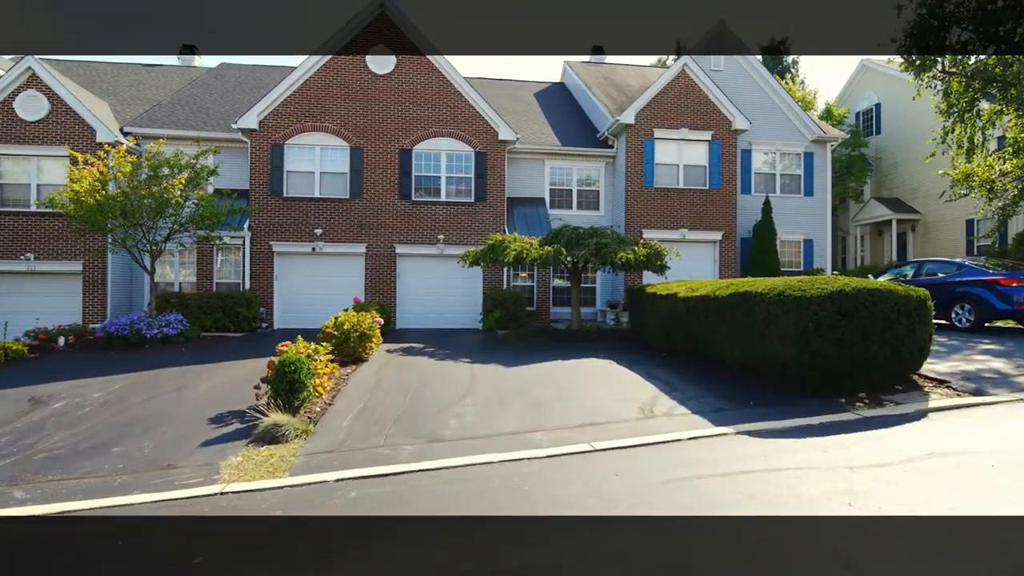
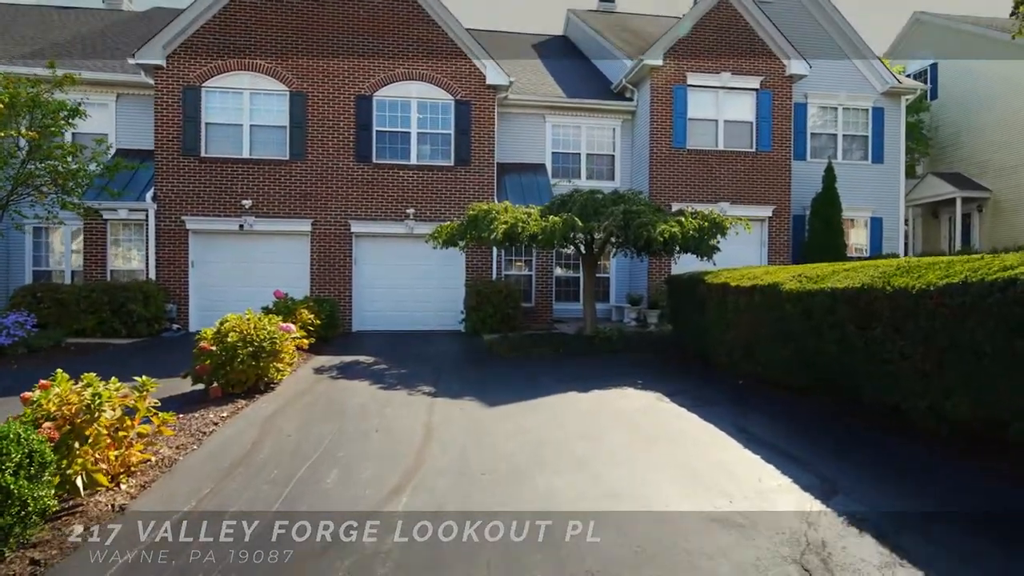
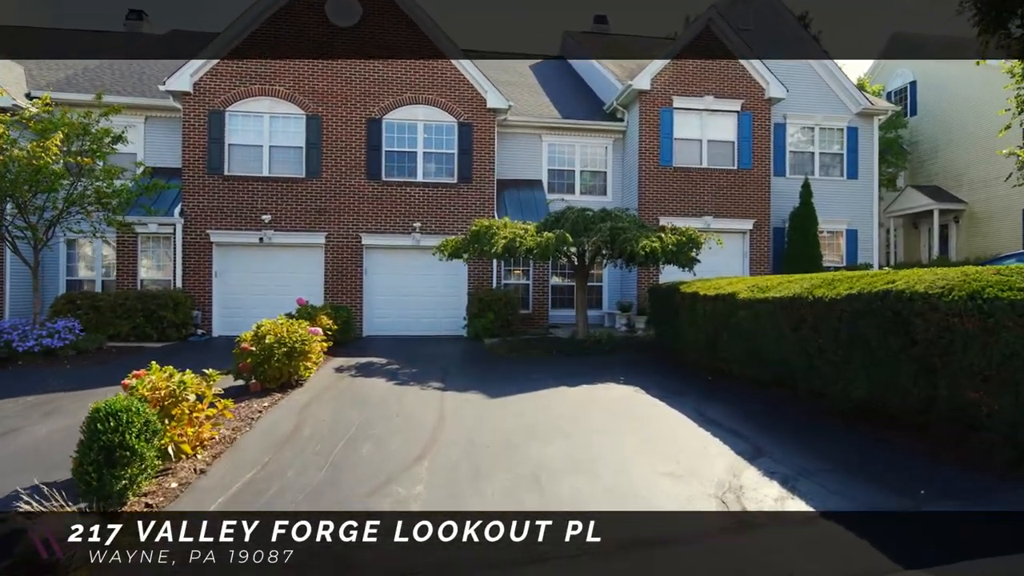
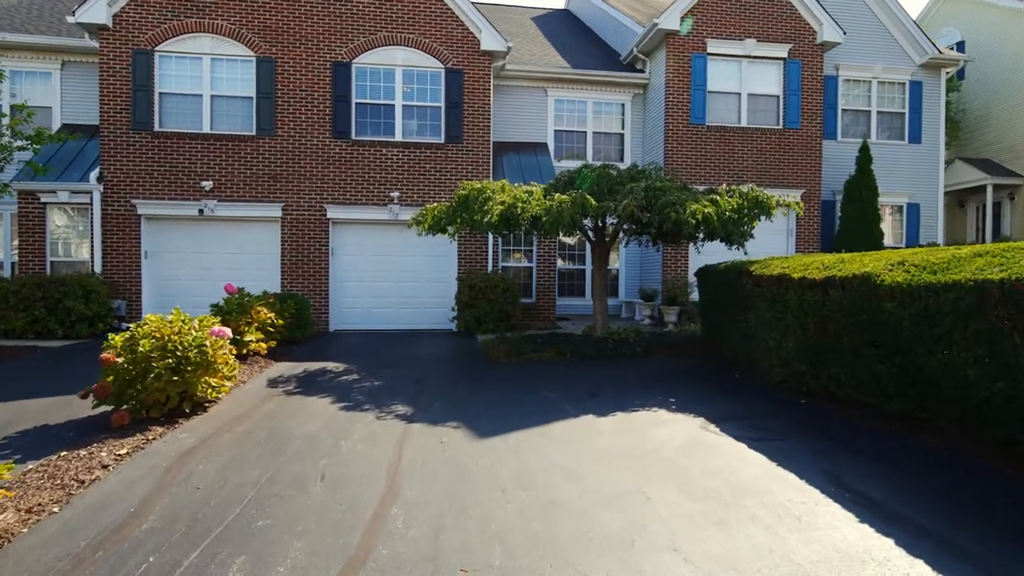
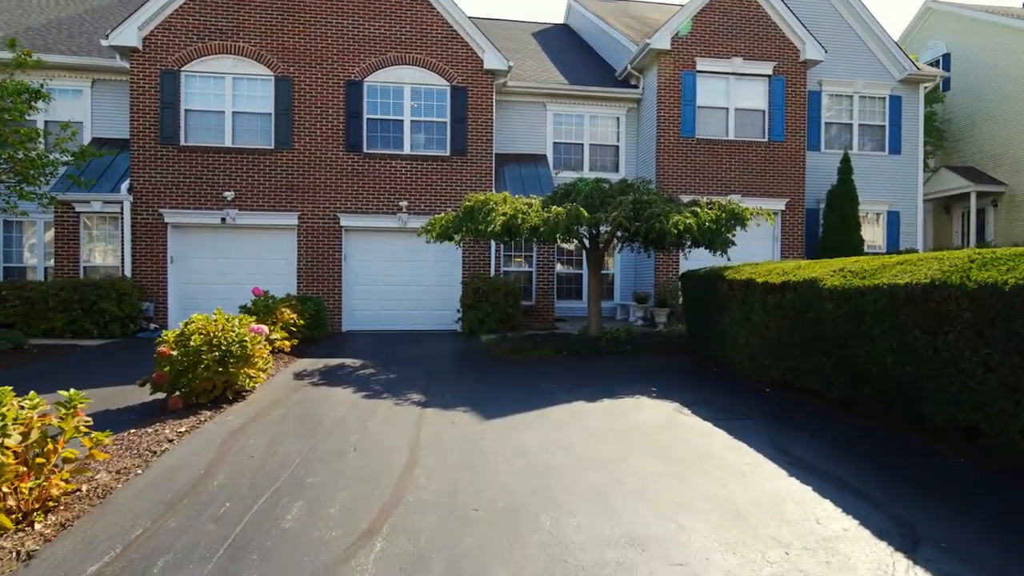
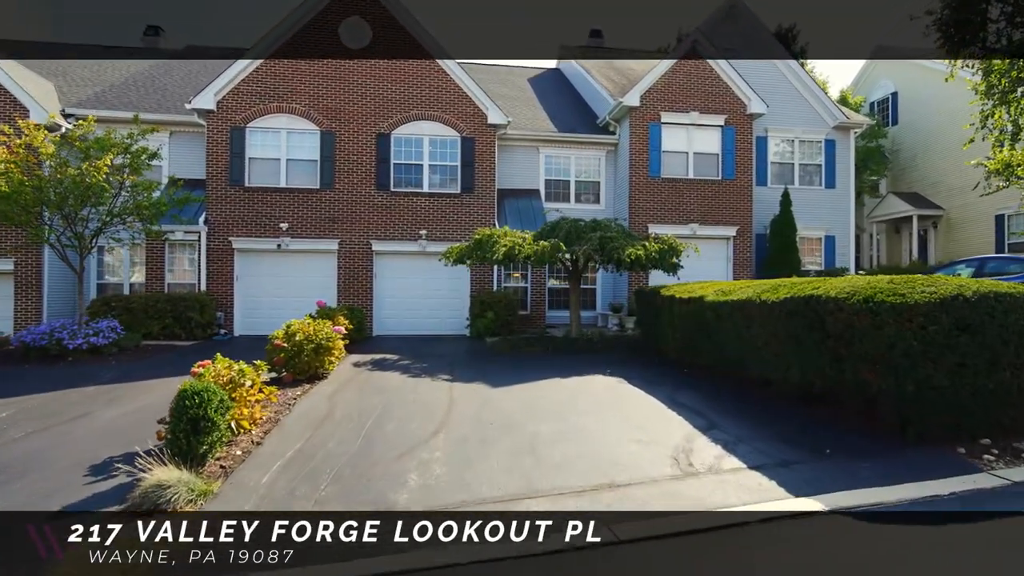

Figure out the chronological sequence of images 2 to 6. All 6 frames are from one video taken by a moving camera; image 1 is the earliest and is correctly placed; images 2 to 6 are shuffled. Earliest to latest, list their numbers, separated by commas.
6, 3, 2, 5, 4
